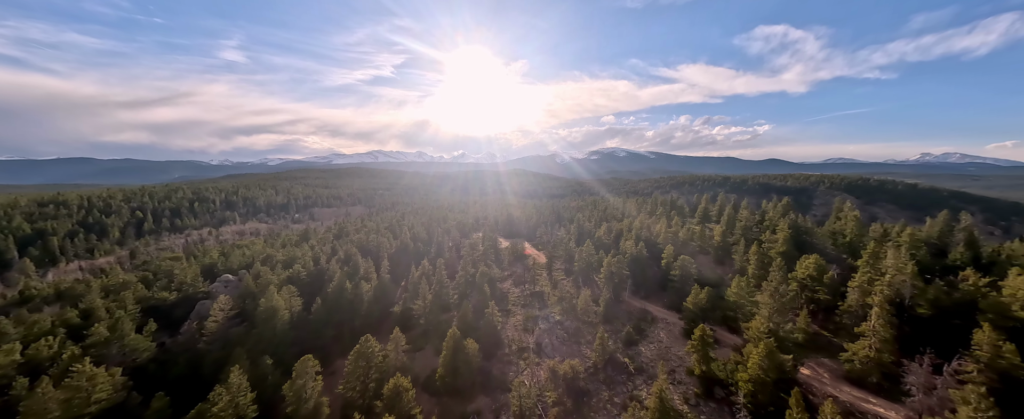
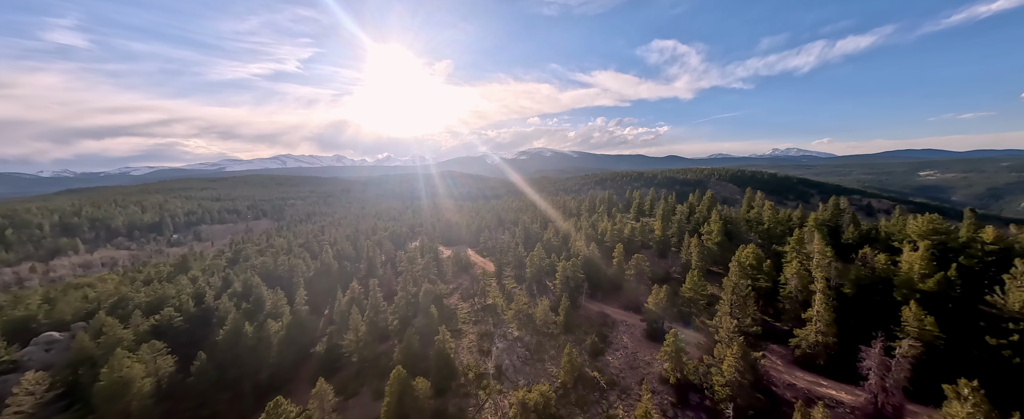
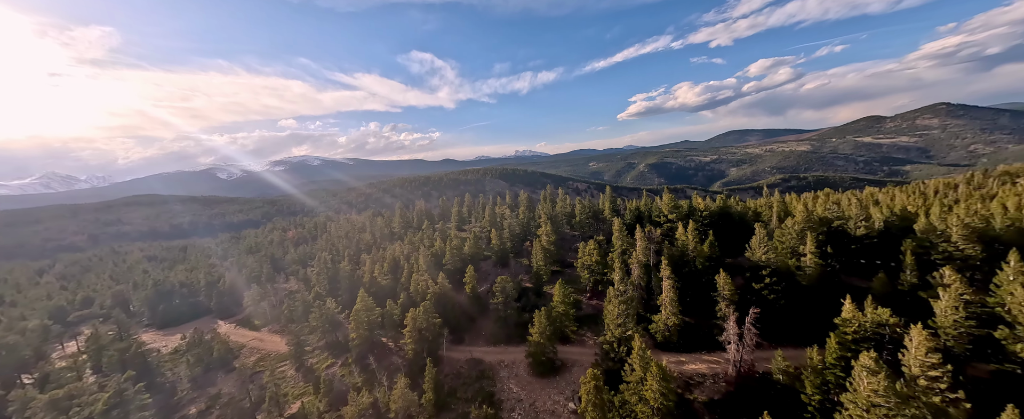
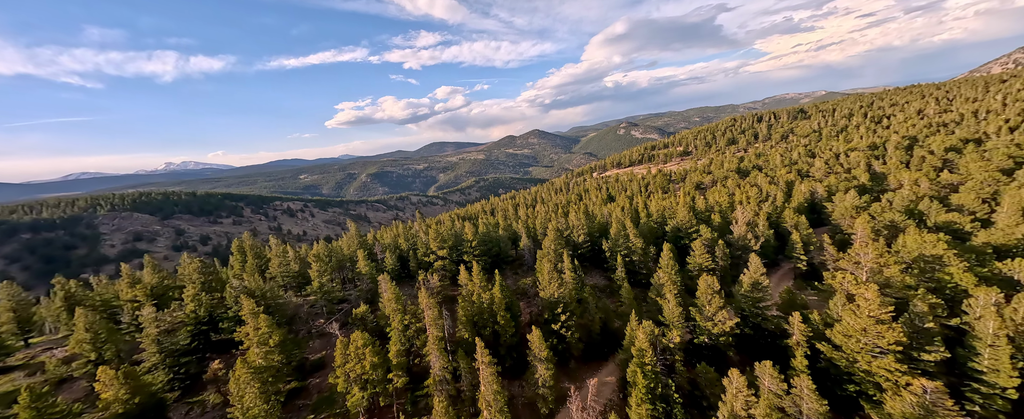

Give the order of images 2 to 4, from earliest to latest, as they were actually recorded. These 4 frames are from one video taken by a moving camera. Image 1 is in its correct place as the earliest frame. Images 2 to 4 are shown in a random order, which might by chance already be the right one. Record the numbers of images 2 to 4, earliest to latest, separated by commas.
2, 3, 4
